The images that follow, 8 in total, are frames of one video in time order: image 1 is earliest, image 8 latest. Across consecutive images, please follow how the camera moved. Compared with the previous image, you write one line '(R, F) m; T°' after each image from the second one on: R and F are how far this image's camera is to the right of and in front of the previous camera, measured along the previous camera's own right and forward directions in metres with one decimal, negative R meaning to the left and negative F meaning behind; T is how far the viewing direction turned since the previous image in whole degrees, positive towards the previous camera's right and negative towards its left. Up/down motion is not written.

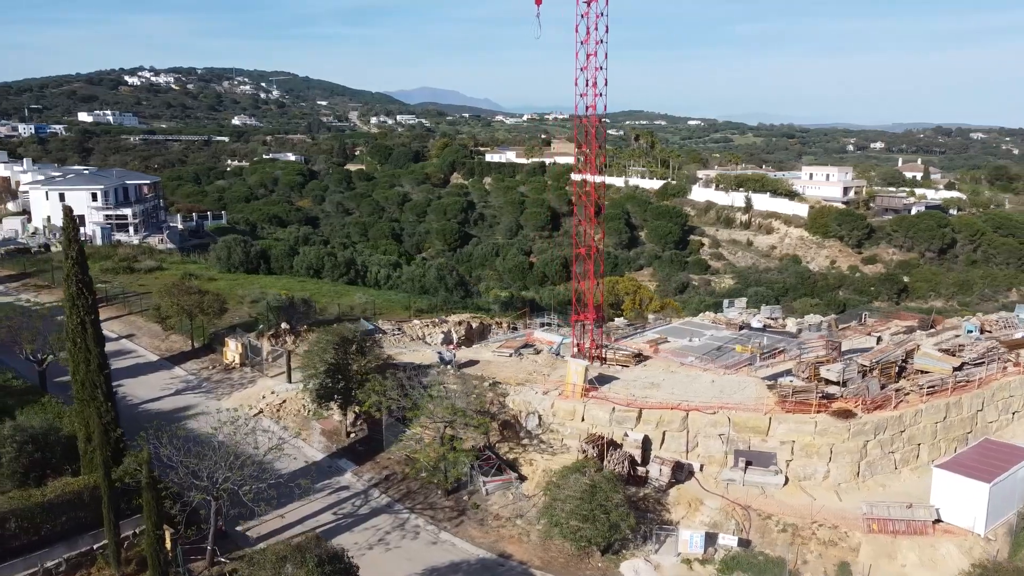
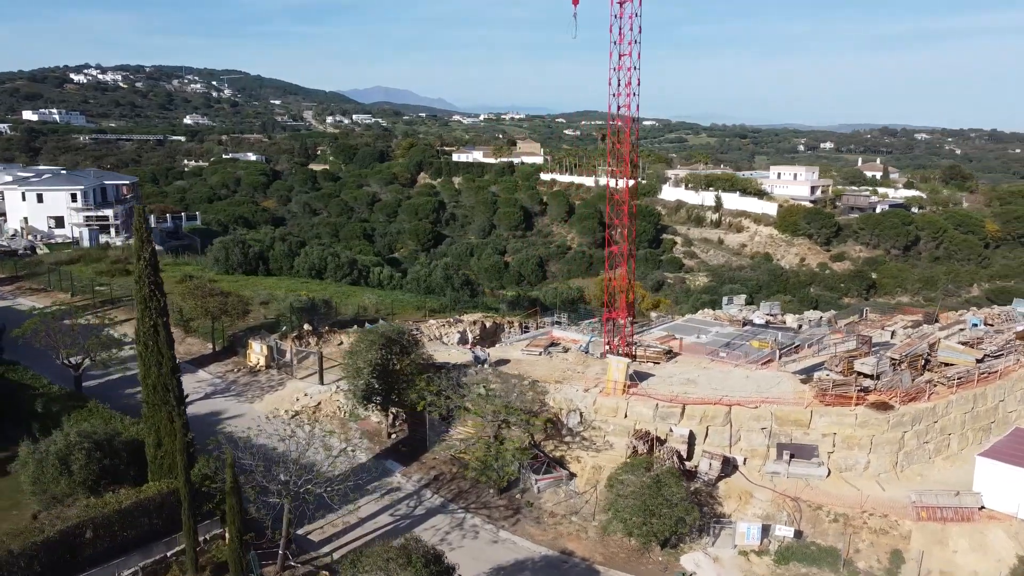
(-2.1, 0.0) m; +3°
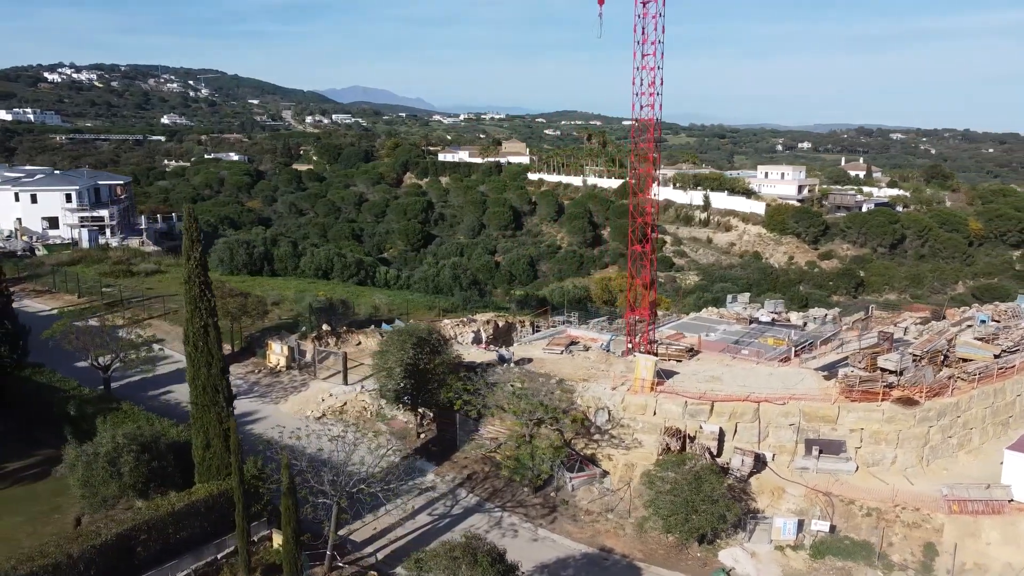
(-1.2, 0.0) m; +1°
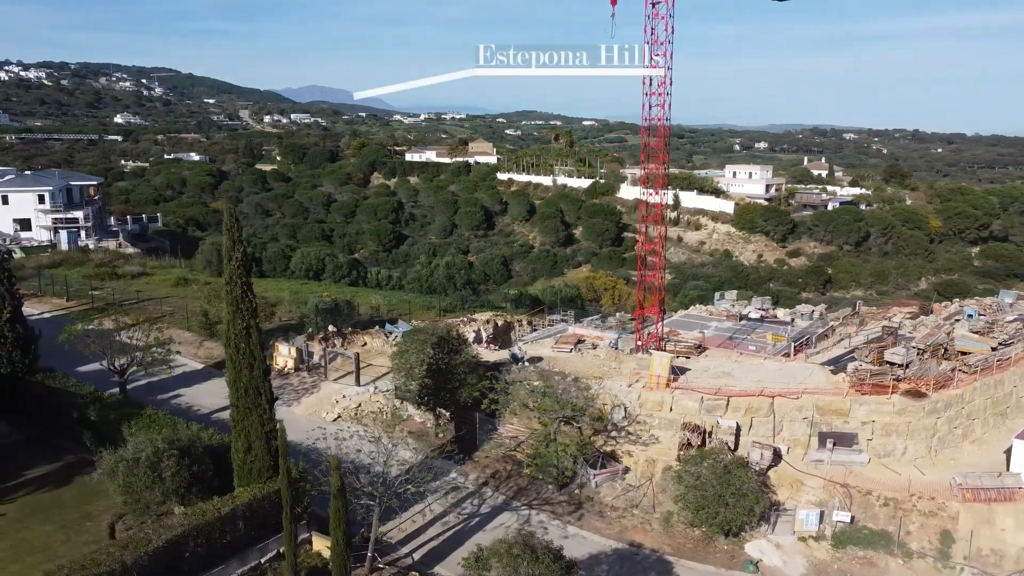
(-1.4, 0.0) m; +3°
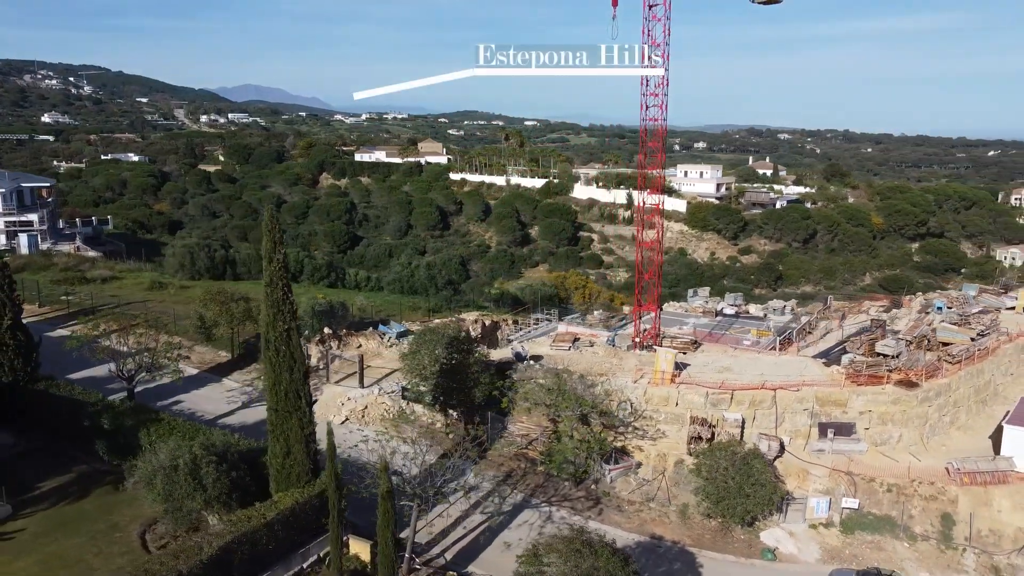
(-1.6, 0.0) m; +4°
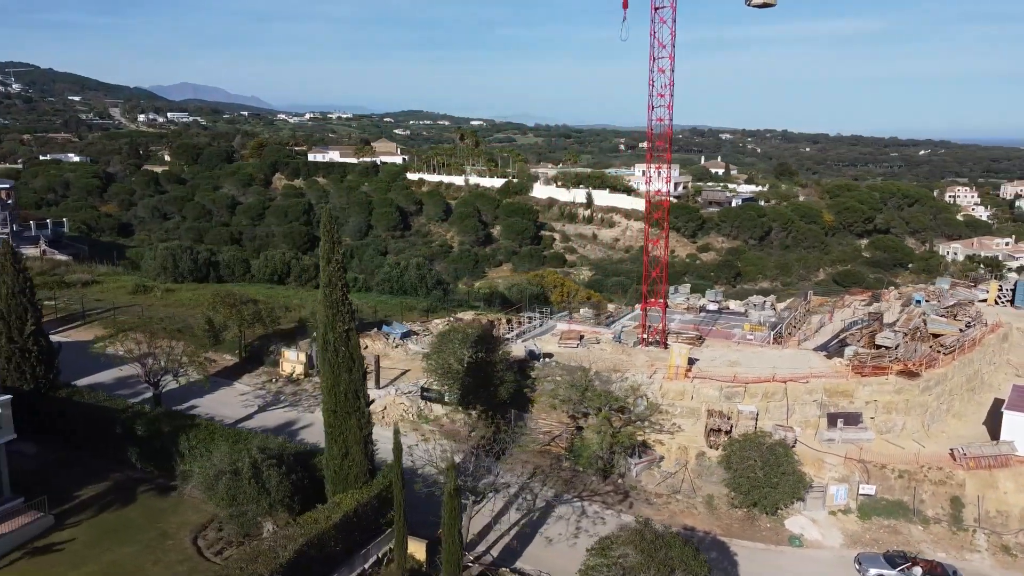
(-1.8, -0.1) m; +4°
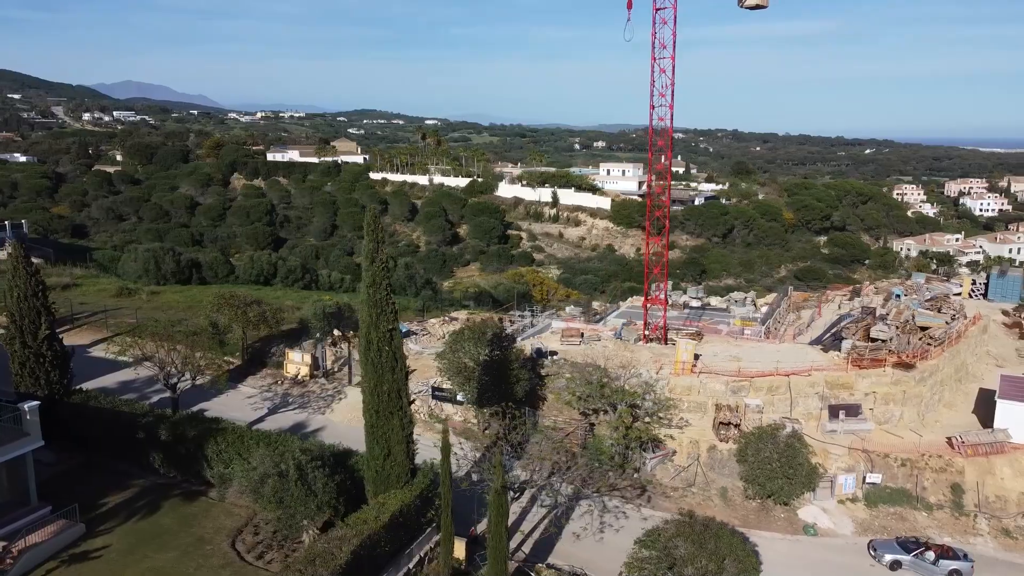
(-1.4, 0.0) m; +3°
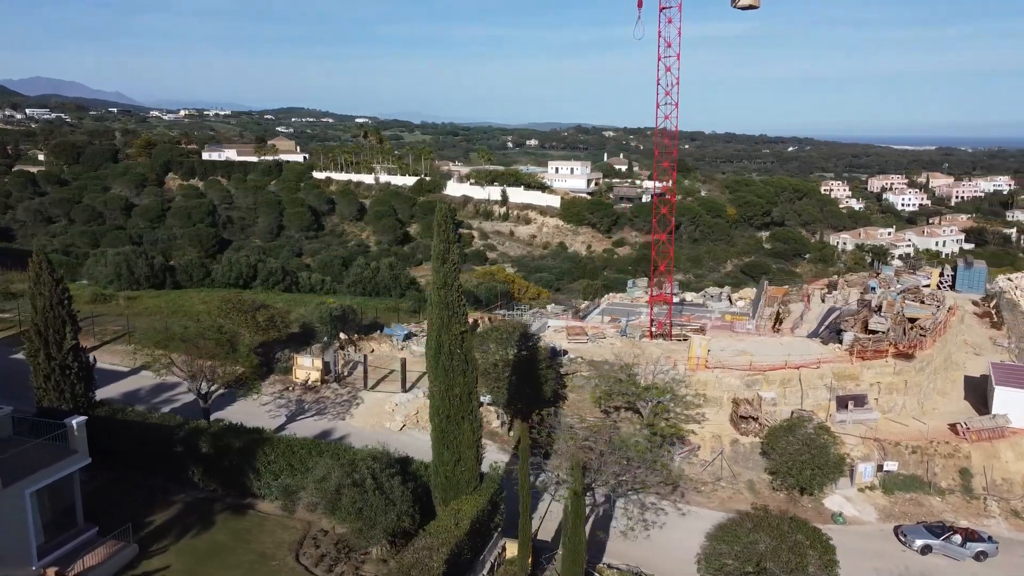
(-2.2, +0.3) m; +5°
